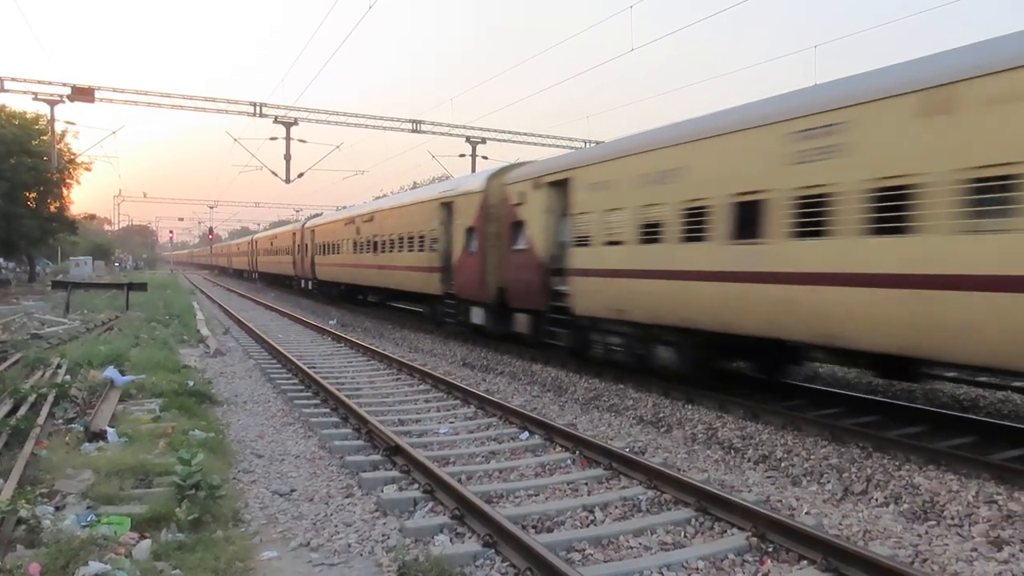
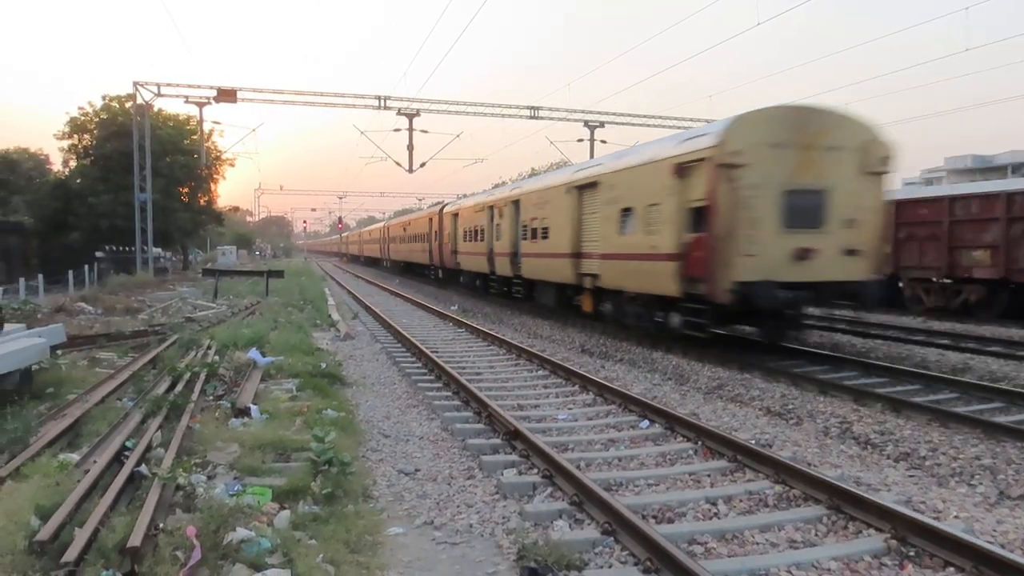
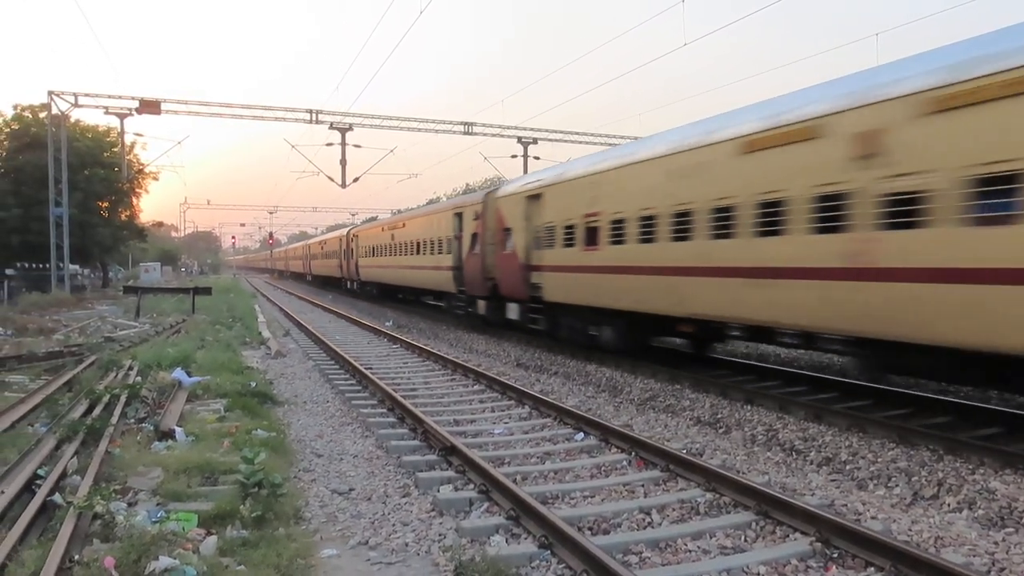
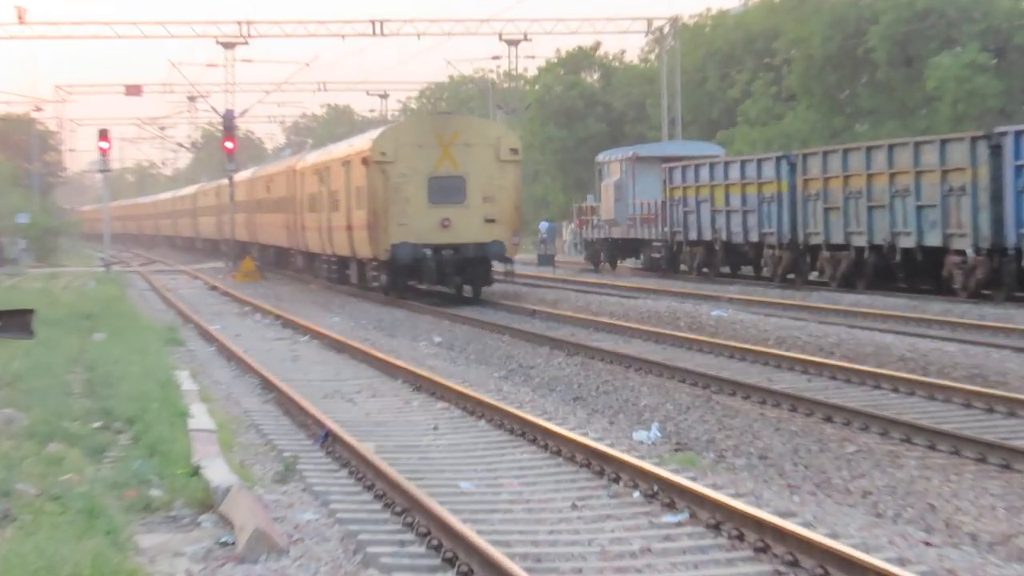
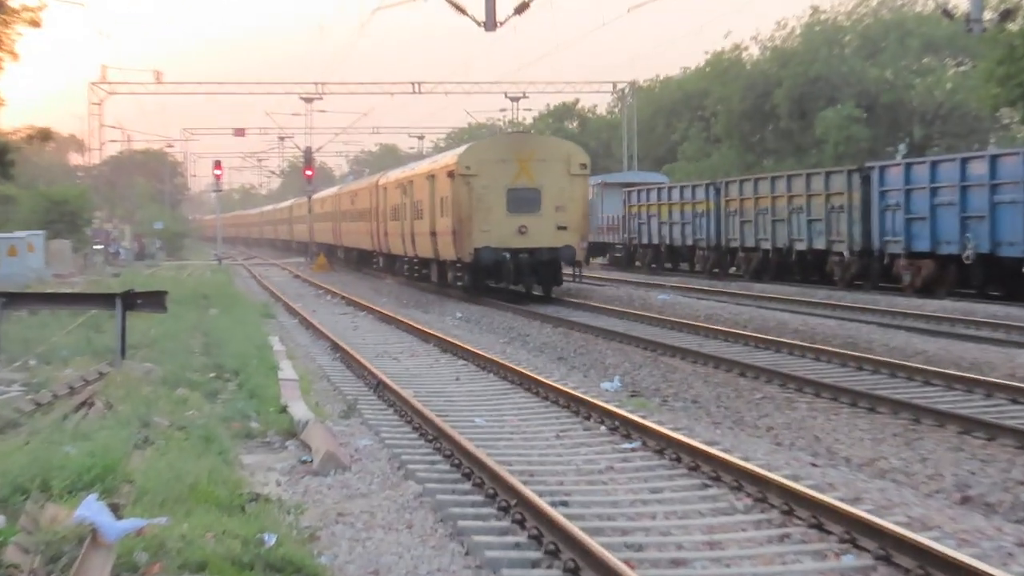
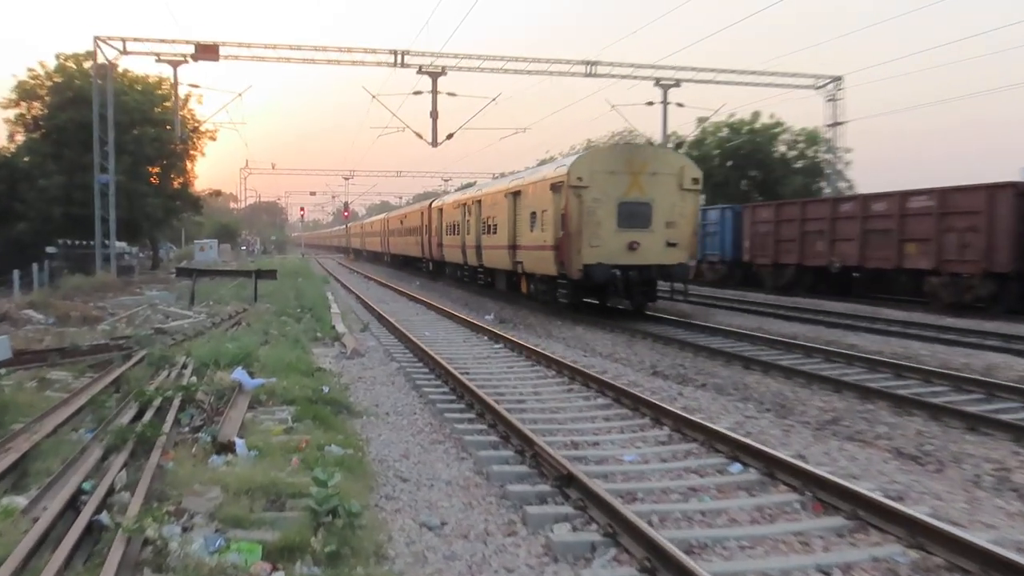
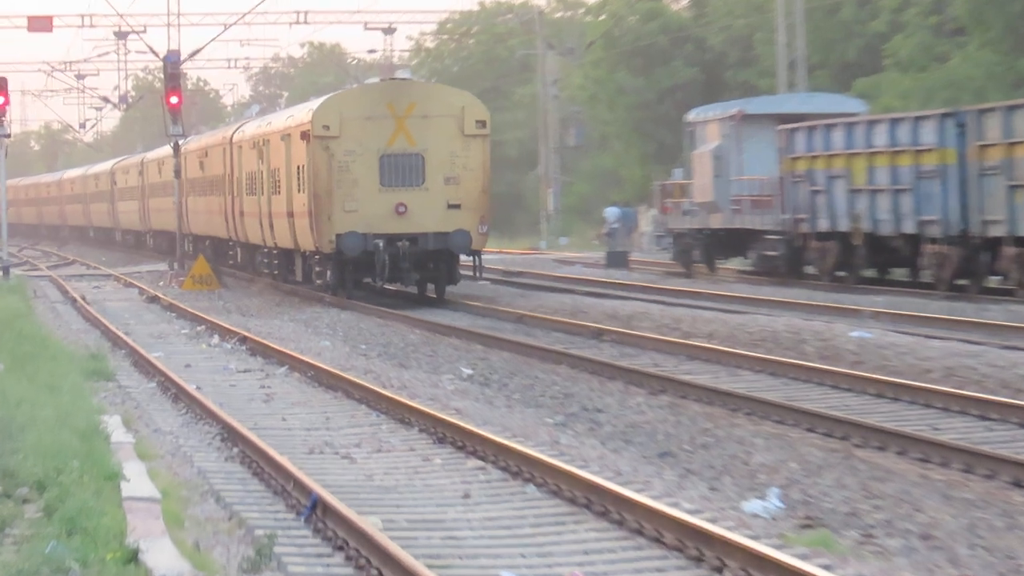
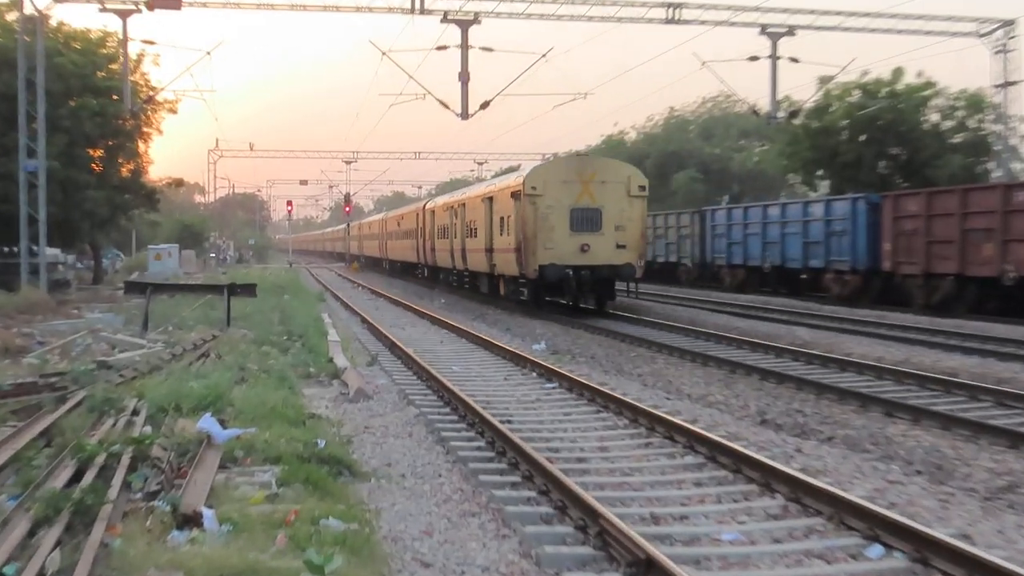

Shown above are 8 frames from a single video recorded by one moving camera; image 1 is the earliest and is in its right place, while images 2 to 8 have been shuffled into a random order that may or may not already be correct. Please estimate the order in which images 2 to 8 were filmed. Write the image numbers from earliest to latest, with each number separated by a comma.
3, 2, 6, 8, 5, 4, 7
